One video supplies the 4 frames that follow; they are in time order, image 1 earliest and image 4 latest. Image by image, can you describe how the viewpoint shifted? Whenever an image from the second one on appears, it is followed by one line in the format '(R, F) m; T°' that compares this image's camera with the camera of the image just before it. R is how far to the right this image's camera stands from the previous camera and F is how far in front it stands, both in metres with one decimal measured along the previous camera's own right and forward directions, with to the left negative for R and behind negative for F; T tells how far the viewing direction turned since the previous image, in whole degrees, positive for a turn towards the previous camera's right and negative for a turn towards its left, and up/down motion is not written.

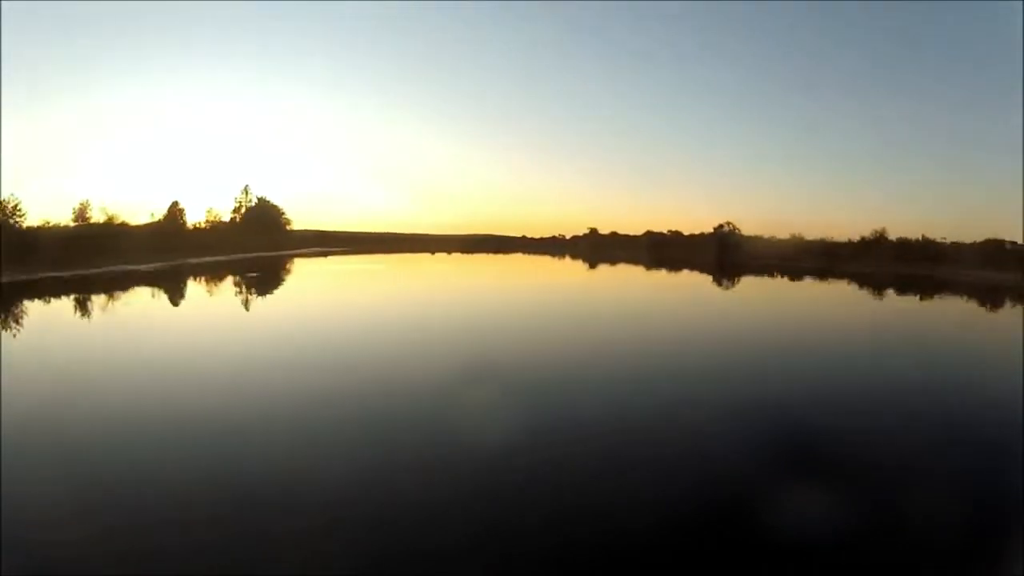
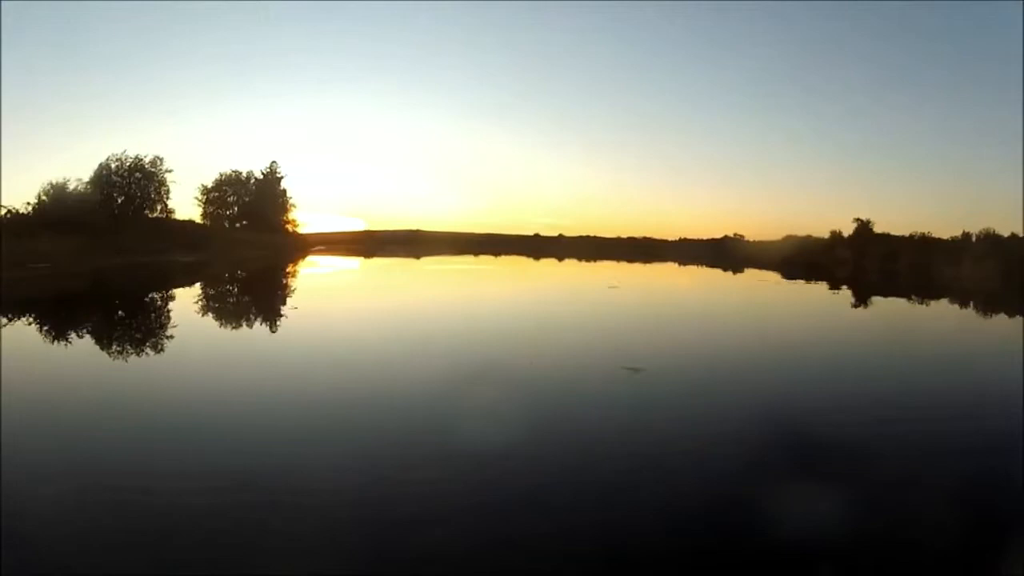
(+0.1, +0.9) m; -2°
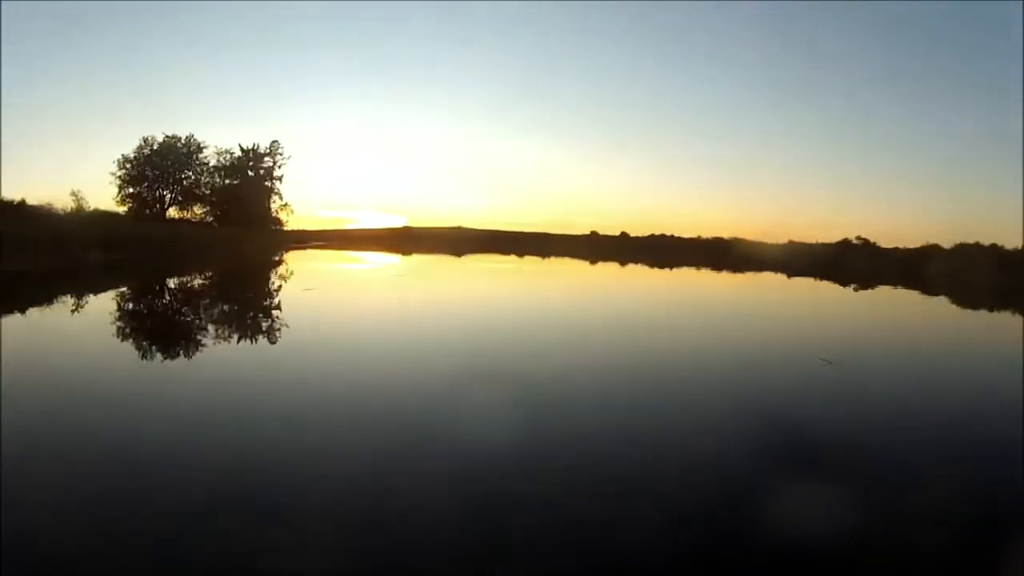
(-0.1, +2.8) m; -4°
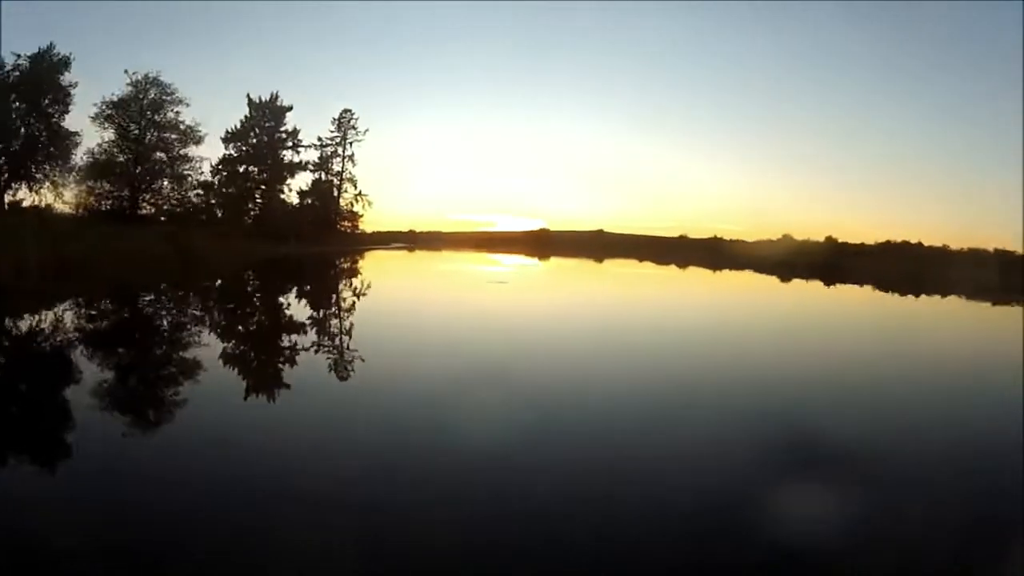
(-0.1, +3.3) m; -12°
